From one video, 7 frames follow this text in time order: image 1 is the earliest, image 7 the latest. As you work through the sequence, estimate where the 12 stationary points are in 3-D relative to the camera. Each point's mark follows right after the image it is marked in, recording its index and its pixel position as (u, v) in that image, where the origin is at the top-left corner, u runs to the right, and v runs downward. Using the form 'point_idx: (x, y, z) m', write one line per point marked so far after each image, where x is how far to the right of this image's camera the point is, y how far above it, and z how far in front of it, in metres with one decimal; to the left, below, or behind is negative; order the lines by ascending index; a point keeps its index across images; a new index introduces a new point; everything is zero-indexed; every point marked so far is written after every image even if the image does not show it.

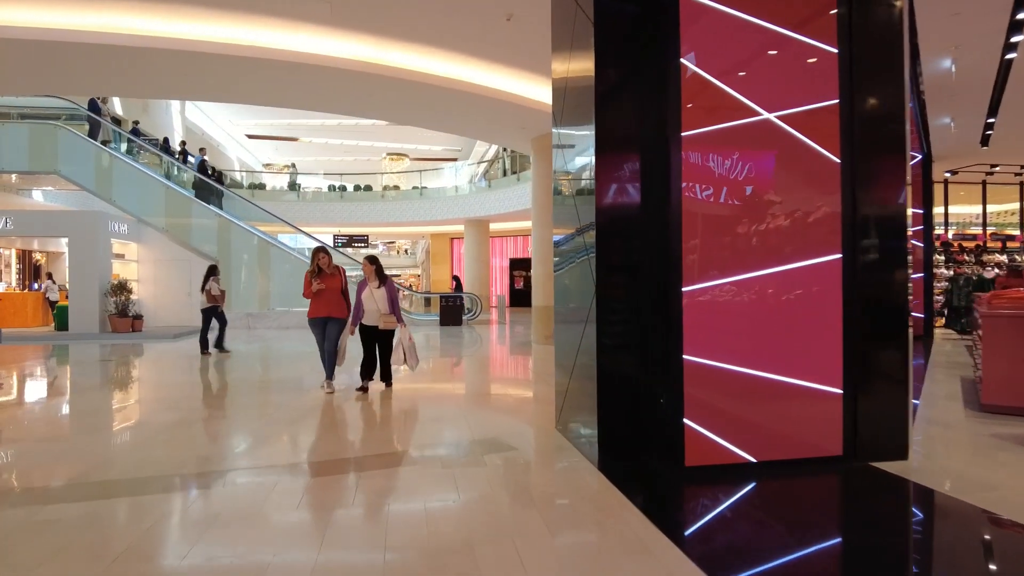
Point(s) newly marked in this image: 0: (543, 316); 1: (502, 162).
0: (+0.4, -0.4, +9.1) m
1: (-0.3, +3.8, +19.7) m
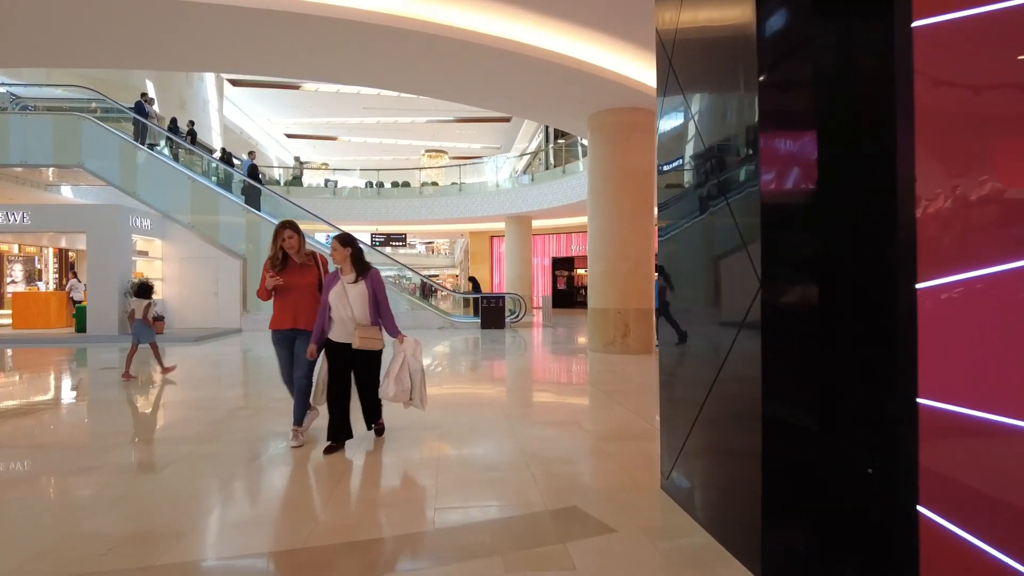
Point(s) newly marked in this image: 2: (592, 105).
0: (+1.0, -0.4, +8.0) m
1: (+0.9, +3.8, +18.6) m
2: (+1.0, +2.2, +7.7) m
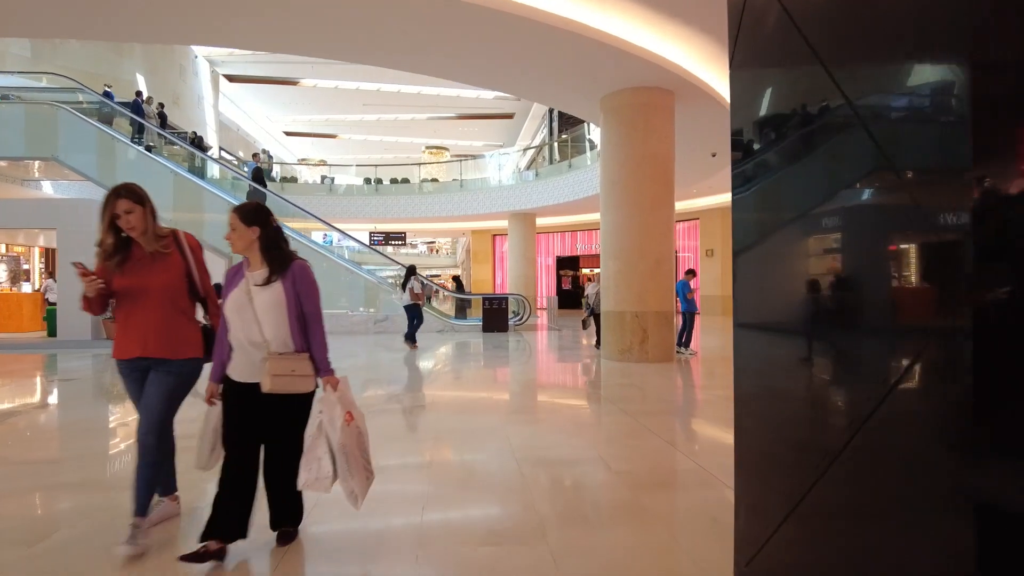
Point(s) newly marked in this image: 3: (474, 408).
0: (+1.1, -0.4, +7.2) m
1: (+1.0, +3.8, +17.8) m
2: (+1.0, +2.2, +6.9) m
3: (-0.3, -1.1, +6.3) m
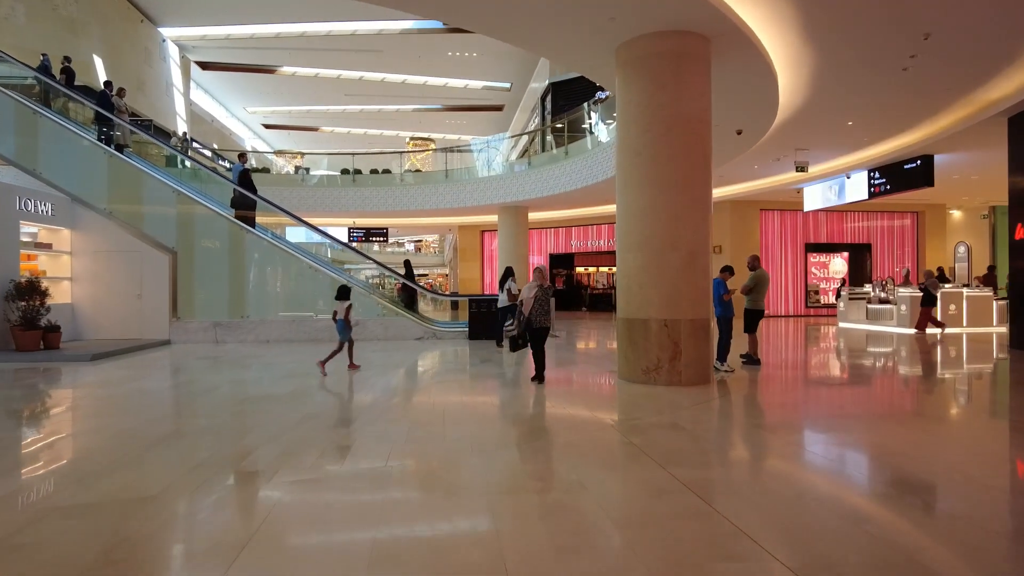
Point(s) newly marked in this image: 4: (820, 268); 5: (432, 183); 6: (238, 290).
0: (+1.0, -0.4, +5.7) m
1: (+0.8, +3.8, +16.2) m
2: (+1.0, +2.2, +5.4) m
3: (-0.4, -1.1, +4.7) m
4: (+8.3, +0.5, +17.5) m
5: (-2.3, +3.0, +18.6) m
6: (-4.7, 0.0, +11.3) m
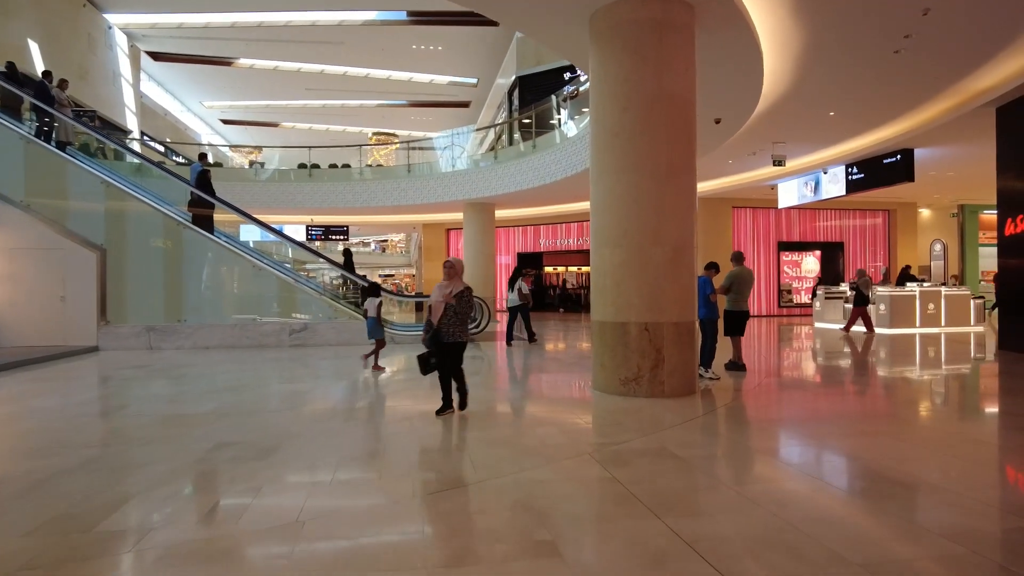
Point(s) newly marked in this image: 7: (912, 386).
0: (+0.7, -0.4, +5.0) m
1: (-0.1, +3.8, +15.6) m
2: (+0.7, +2.2, +4.8) m
3: (-0.6, -1.1, +4.0) m
4: (+7.4, +0.6, +17.2) m
5: (-3.2, +3.0, +17.8) m
6: (-5.3, -0.1, +10.3) m
7: (+4.6, -1.1, +7.6) m
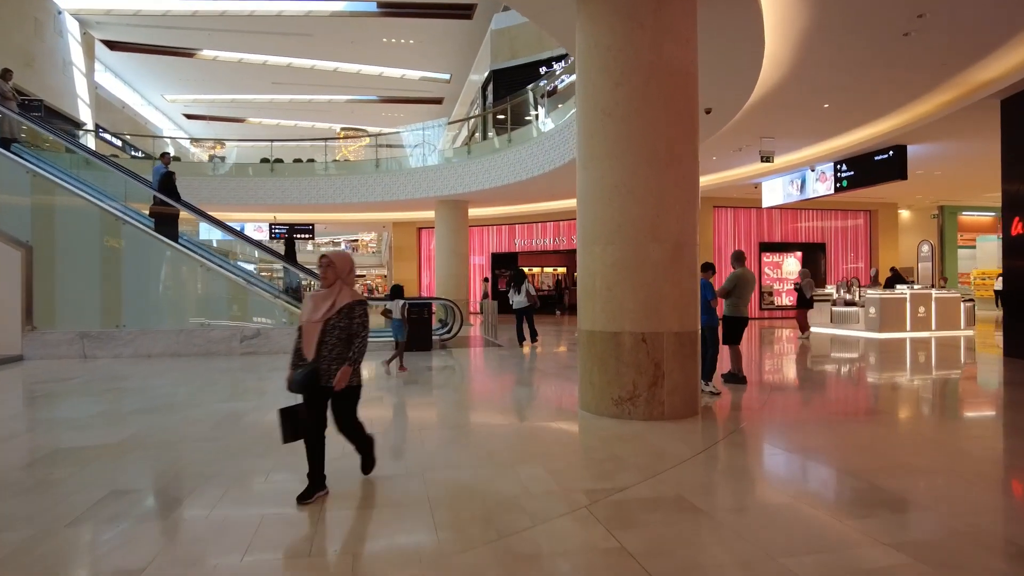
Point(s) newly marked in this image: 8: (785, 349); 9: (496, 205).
0: (+0.6, -0.4, +4.3) m
1: (-0.6, +3.7, +14.9) m
2: (+0.5, +2.1, +4.1) m
3: (-0.8, -1.1, +3.3) m
4: (+6.7, +0.5, +16.8) m
5: (-3.9, +2.9, +16.9) m
6: (-5.7, -0.1, +9.4) m
7: (+4.4, -1.1, +7.1) m
8: (+4.7, -1.1, +11.3) m
9: (-0.4, +2.2, +17.6) m
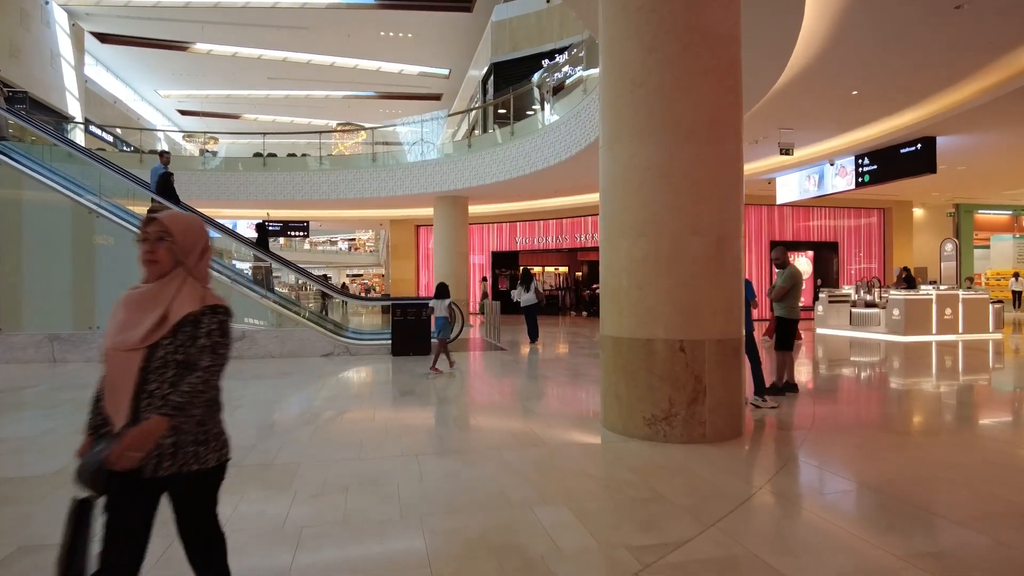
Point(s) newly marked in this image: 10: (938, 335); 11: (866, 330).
0: (+0.6, -0.4, +3.7) m
1: (-0.6, +3.7, +14.3) m
2: (+0.6, +2.1, +3.5) m
3: (-0.7, -1.1, +2.7) m
4: (+6.8, +0.5, +16.2) m
5: (-3.8, +2.9, +16.3) m
6: (-5.6, -0.1, +8.8) m
7: (+4.4, -1.1, +6.5) m
8: (+4.8, -1.1, +10.7) m
9: (-0.4, +2.2, +17.0) m
10: (+7.1, -0.8, +10.8) m
11: (+6.4, -0.8, +11.8) m
